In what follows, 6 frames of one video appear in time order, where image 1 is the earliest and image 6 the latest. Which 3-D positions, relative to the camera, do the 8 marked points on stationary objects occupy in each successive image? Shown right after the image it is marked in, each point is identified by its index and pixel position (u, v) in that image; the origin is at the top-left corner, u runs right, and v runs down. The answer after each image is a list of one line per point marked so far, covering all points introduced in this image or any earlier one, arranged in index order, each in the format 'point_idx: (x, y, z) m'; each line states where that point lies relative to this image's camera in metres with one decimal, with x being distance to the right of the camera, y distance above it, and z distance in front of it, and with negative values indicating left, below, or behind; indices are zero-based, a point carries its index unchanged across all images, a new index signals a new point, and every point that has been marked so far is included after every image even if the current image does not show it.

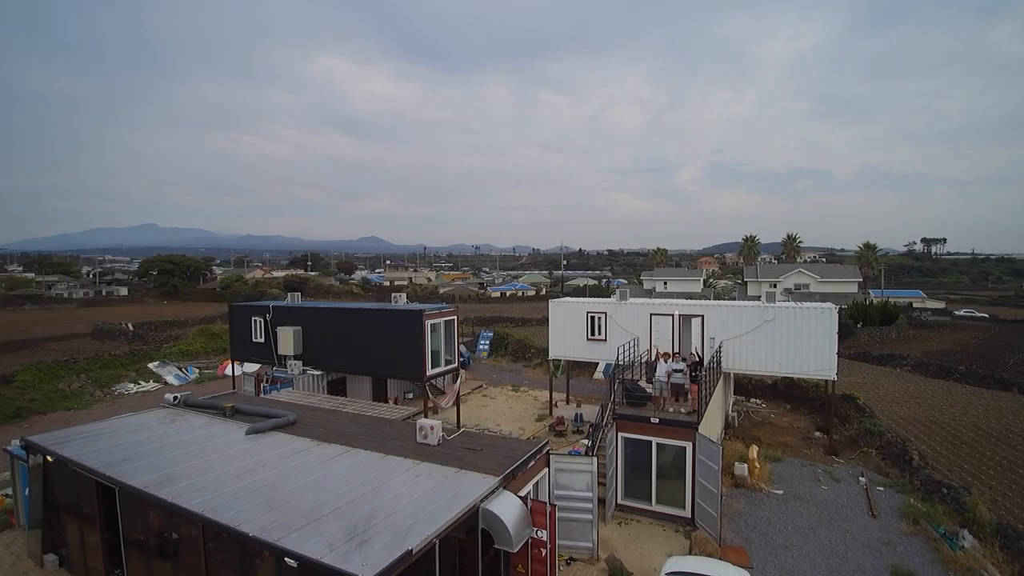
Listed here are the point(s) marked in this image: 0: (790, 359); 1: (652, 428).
0: (+5.8, -1.4, +10.7) m
1: (+2.1, -2.1, +7.7) m
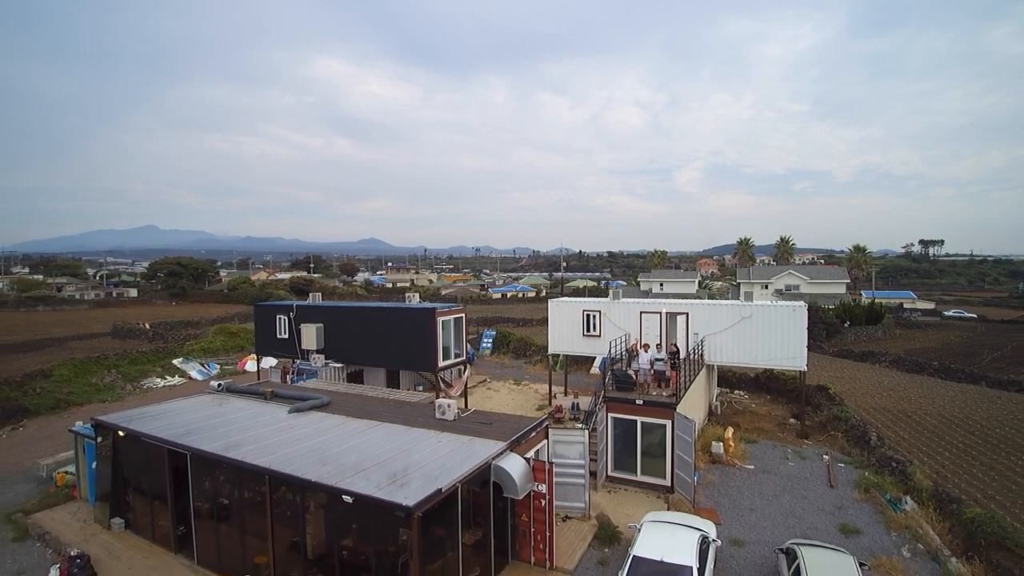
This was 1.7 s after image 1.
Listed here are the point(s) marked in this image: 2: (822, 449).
0: (+5.8, -1.4, +11.9) m
1: (+2.2, -2.1, +8.9) m
2: (+6.4, -3.4, +10.8) m
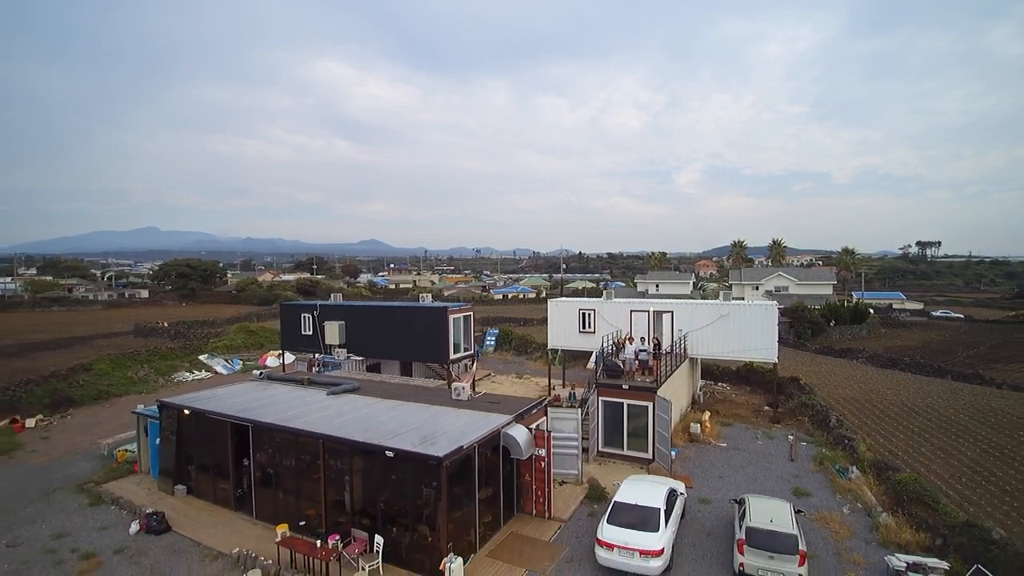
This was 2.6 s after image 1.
0: (+5.9, -1.4, +13.3) m
1: (+2.3, -2.1, +10.4) m
2: (+6.5, -3.4, +12.2) m
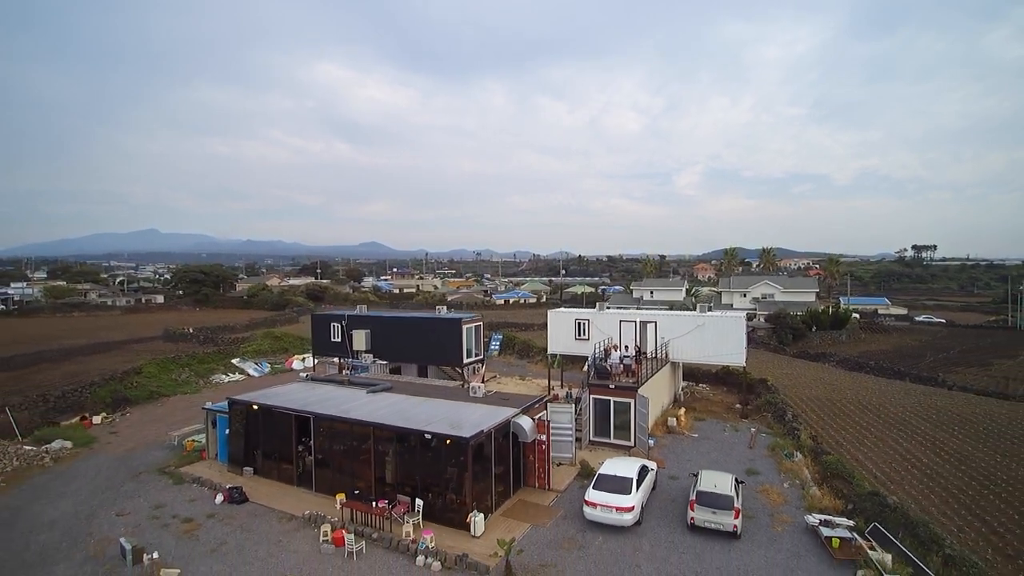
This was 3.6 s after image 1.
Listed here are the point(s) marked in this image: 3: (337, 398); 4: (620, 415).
0: (+6.1, -1.9, +15.5) m
1: (+2.4, -2.5, +12.5) m
2: (+6.7, -3.8, +14.3) m
3: (-4.0, -2.5, +11.6) m
4: (+2.6, -3.1, +12.5) m
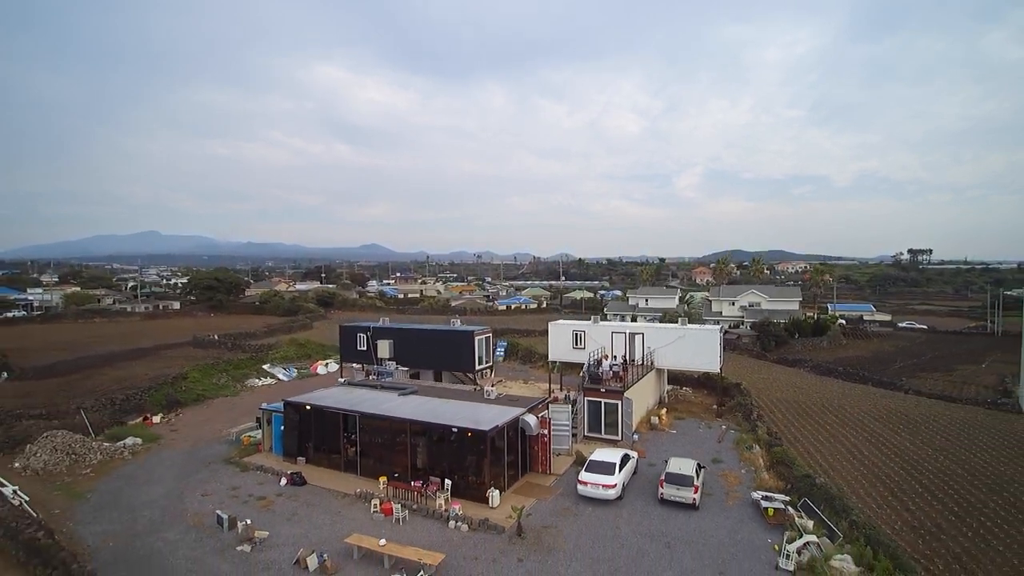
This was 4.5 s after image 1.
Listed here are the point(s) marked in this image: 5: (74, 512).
0: (+6.3, -2.5, +17.9) m
1: (+2.6, -3.1, +14.9) m
2: (+6.9, -4.4, +16.8) m
3: (-3.8, -3.1, +14.1) m
4: (+2.8, -3.7, +14.9) m
5: (-10.1, -5.2, +11.9) m
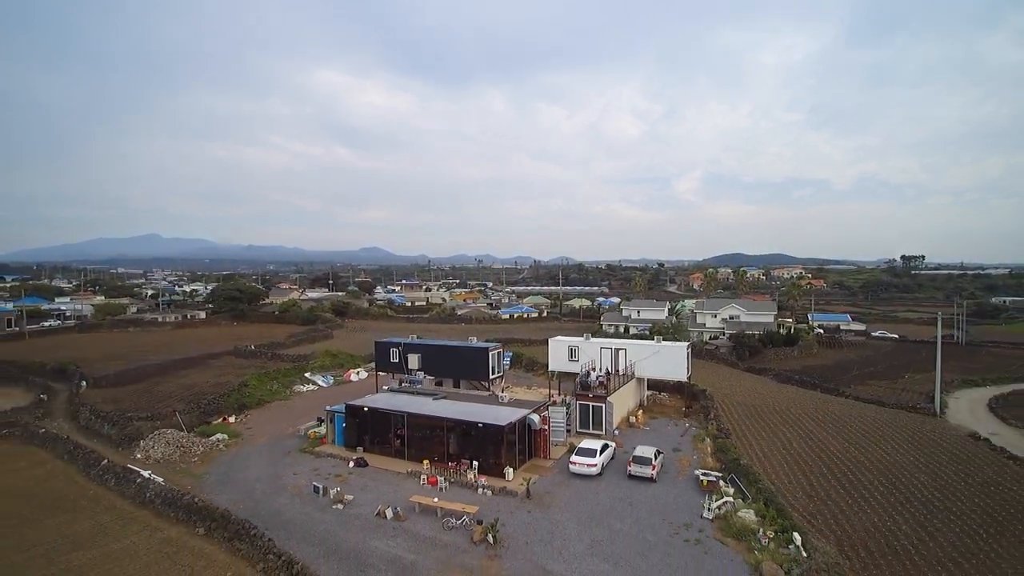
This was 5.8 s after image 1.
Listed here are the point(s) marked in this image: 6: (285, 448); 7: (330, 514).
0: (+6.6, -3.5, +22.2) m
1: (+2.9, -4.2, +19.2) m
2: (+7.2, -5.5, +21.0) m
3: (-3.5, -4.1, +18.4) m
4: (+3.1, -4.7, +19.2) m
5: (-9.8, -6.2, +16.2) m
6: (-8.6, -6.0, +19.3) m
7: (-4.8, -6.0, +13.7) m
